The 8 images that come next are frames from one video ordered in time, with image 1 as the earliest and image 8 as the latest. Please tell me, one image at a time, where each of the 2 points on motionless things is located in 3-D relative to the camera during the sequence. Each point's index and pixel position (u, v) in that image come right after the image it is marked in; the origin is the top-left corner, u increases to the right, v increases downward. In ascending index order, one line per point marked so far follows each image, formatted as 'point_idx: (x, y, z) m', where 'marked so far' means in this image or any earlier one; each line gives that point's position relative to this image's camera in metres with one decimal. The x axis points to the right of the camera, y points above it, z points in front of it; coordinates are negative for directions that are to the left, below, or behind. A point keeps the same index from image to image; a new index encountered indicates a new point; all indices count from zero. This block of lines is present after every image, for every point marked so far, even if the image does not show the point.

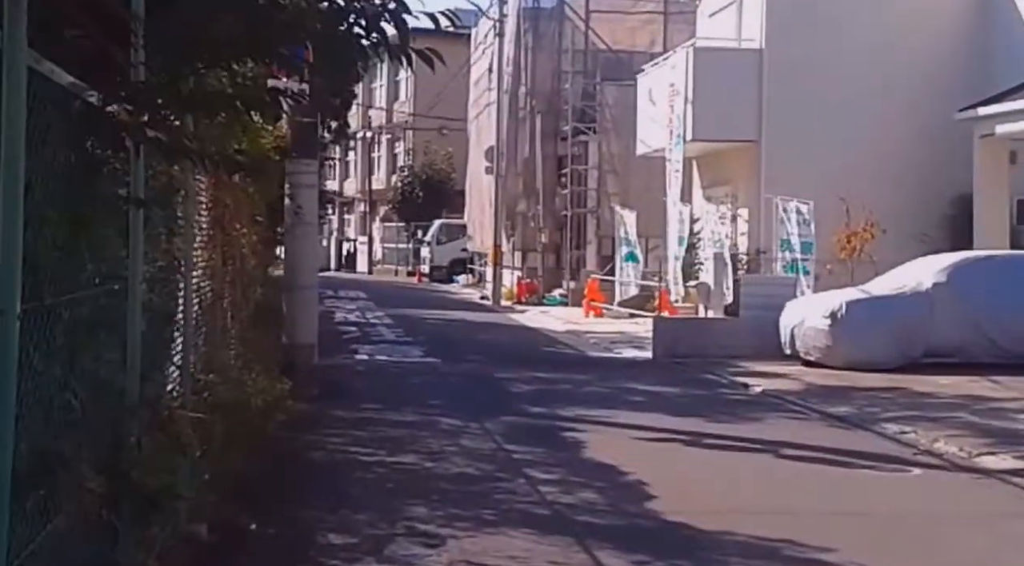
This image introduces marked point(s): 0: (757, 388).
0: (+2.8, -1.2, +19.3) m
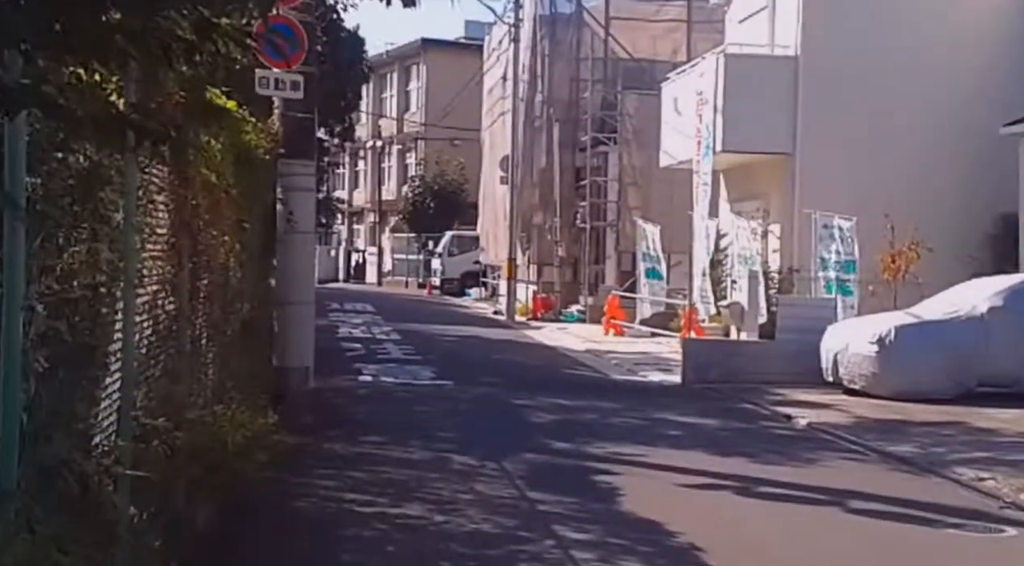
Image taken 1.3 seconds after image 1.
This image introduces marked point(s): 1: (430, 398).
0: (+3.0, -1.4, +17.5) m
1: (-0.9, -1.3, +19.5) m
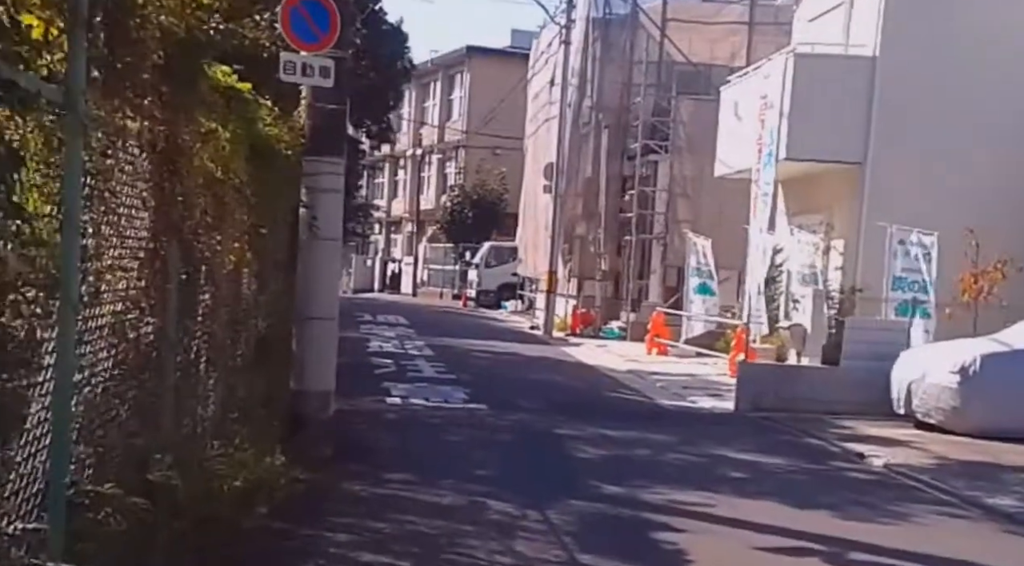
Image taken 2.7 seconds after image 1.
0: (+3.4, -1.7, +15.7) m
1: (-0.5, -1.5, +17.8) m
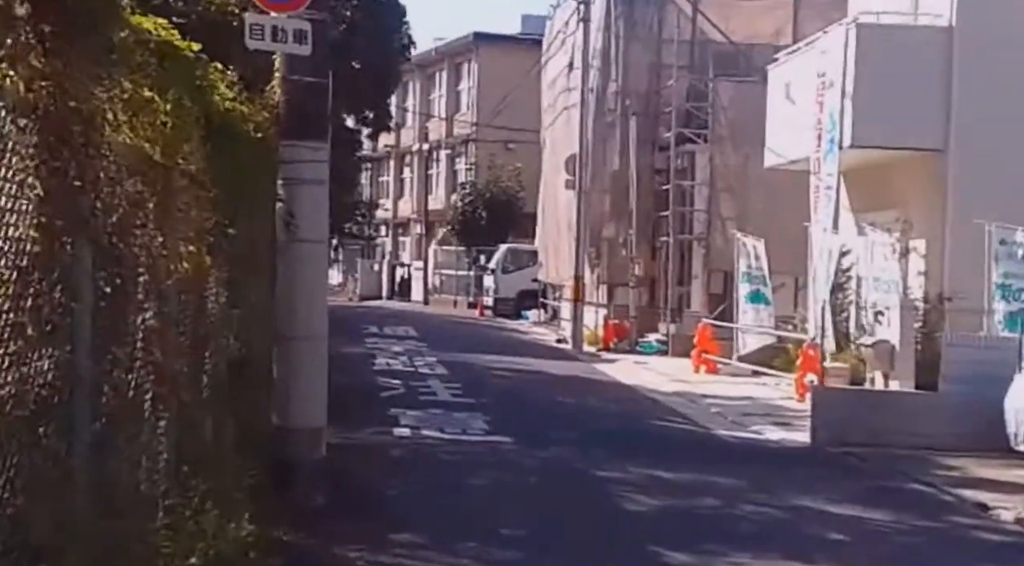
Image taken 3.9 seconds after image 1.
0: (+3.7, -1.7, +12.5) m
1: (-0.2, -1.6, +14.6) m
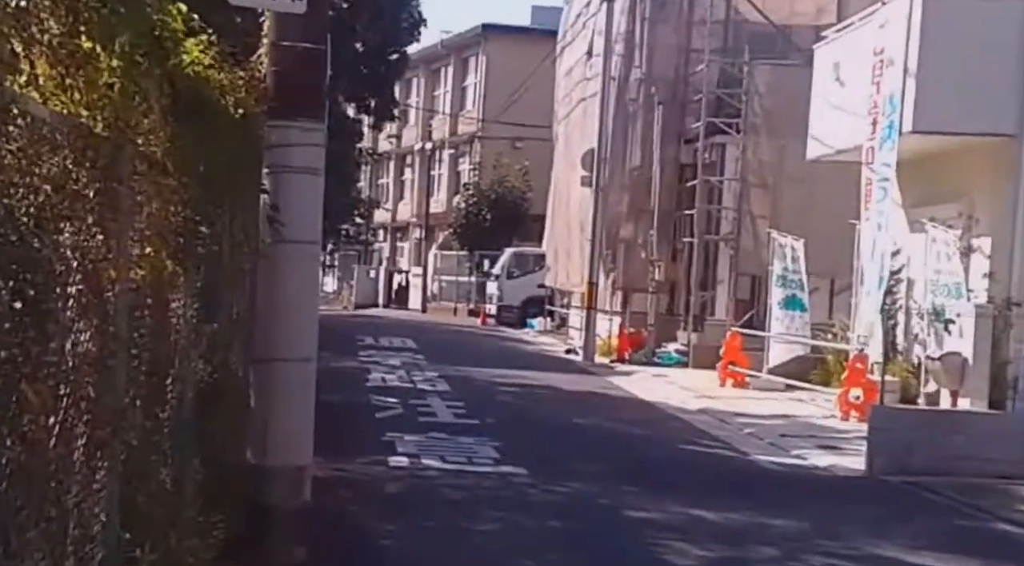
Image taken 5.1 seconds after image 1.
0: (+3.8, -1.8, +10.5) m
1: (-0.1, -1.6, +12.6) m
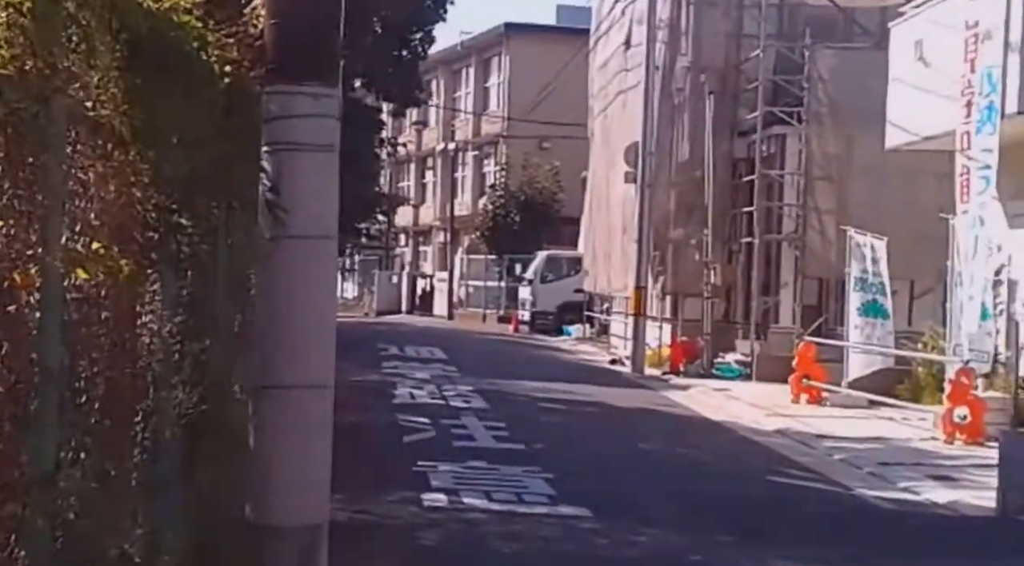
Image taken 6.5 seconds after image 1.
0: (+4.2, -1.7, +8.1) m
1: (+0.3, -1.7, +10.2) m
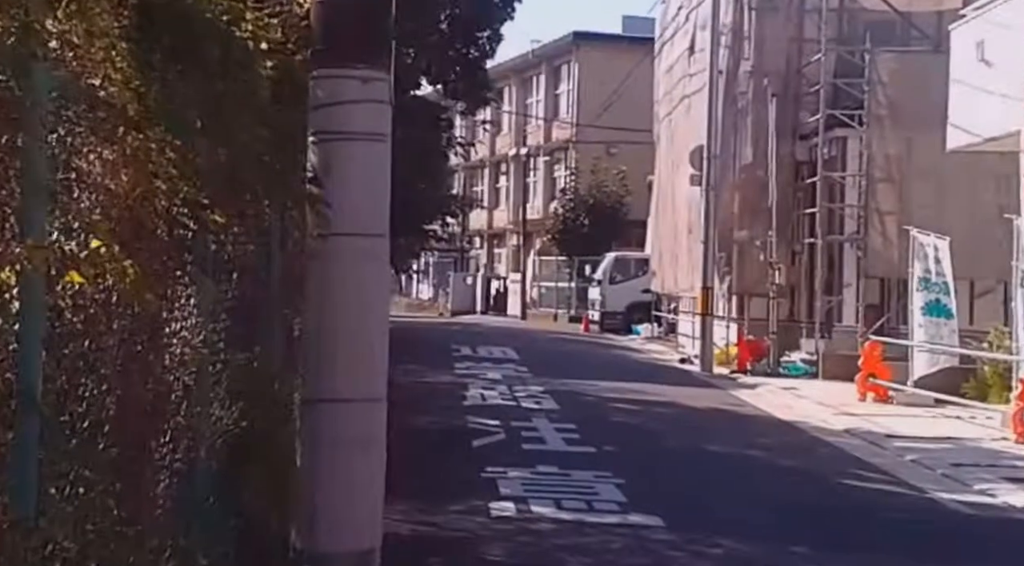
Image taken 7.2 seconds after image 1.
0: (+4.5, -1.7, +8.3) m
1: (+0.7, -1.7, +10.6) m
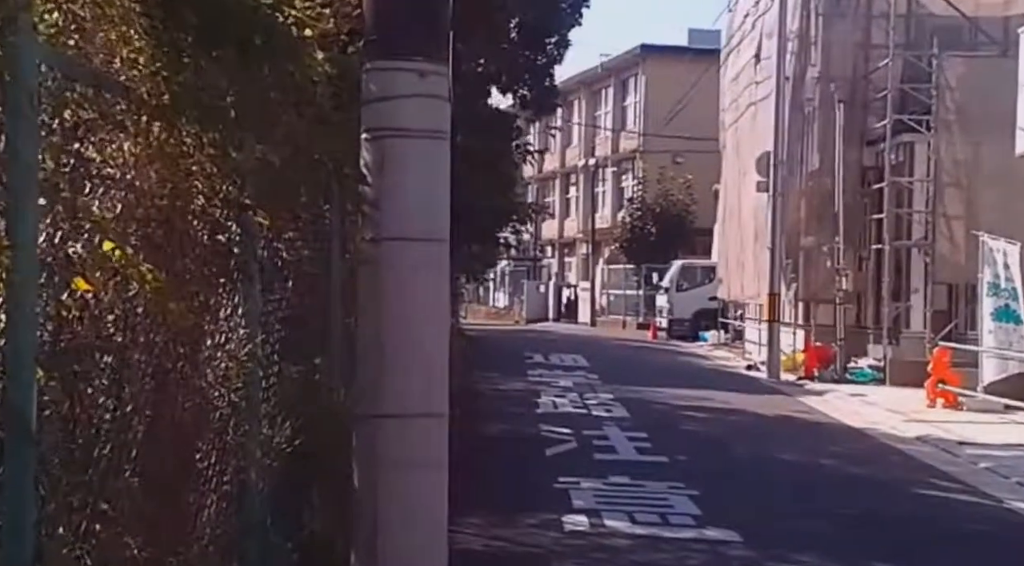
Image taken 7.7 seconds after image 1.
0: (+4.8, -1.7, +8.1) m
1: (+1.1, -1.7, +10.6) m
